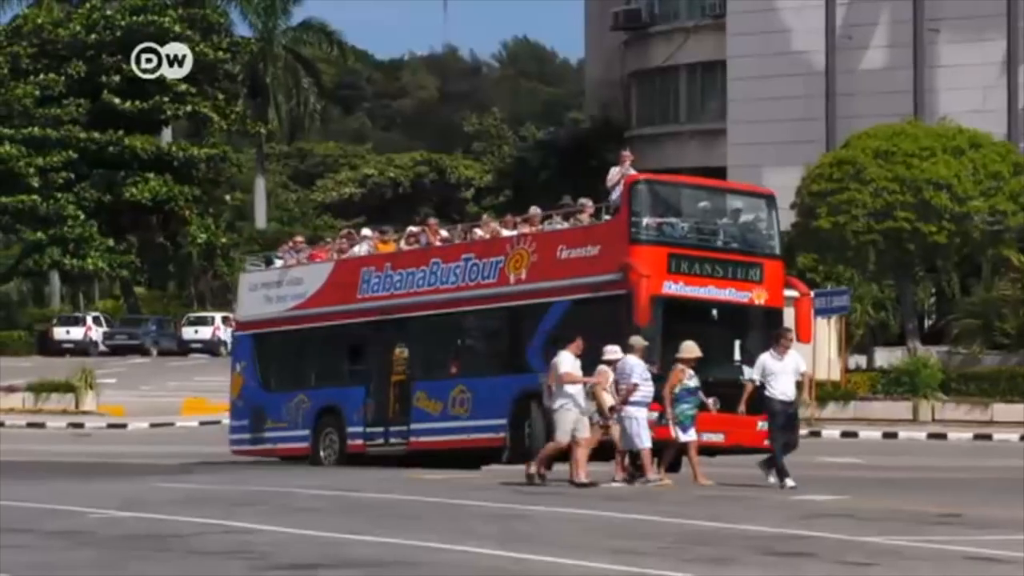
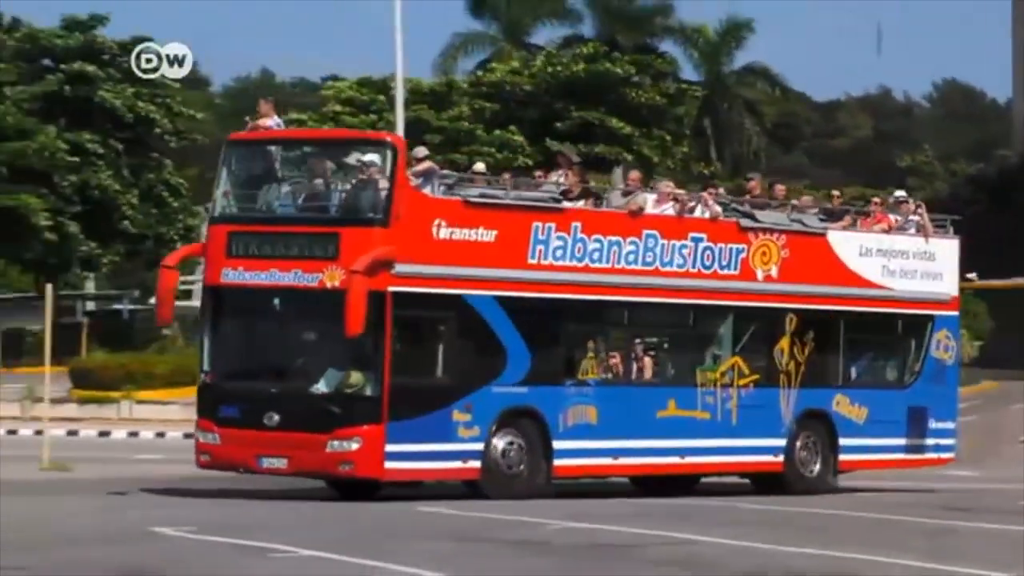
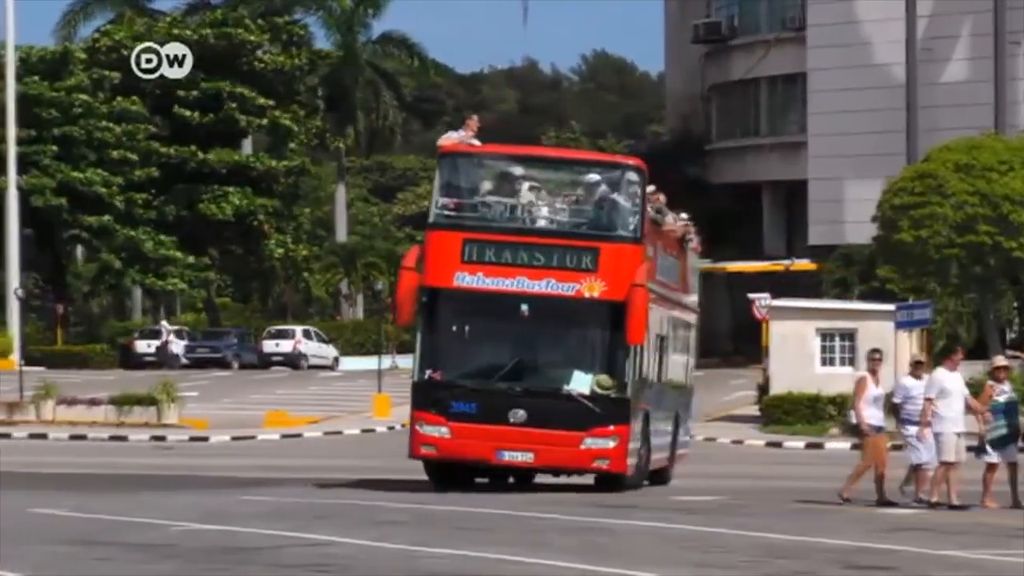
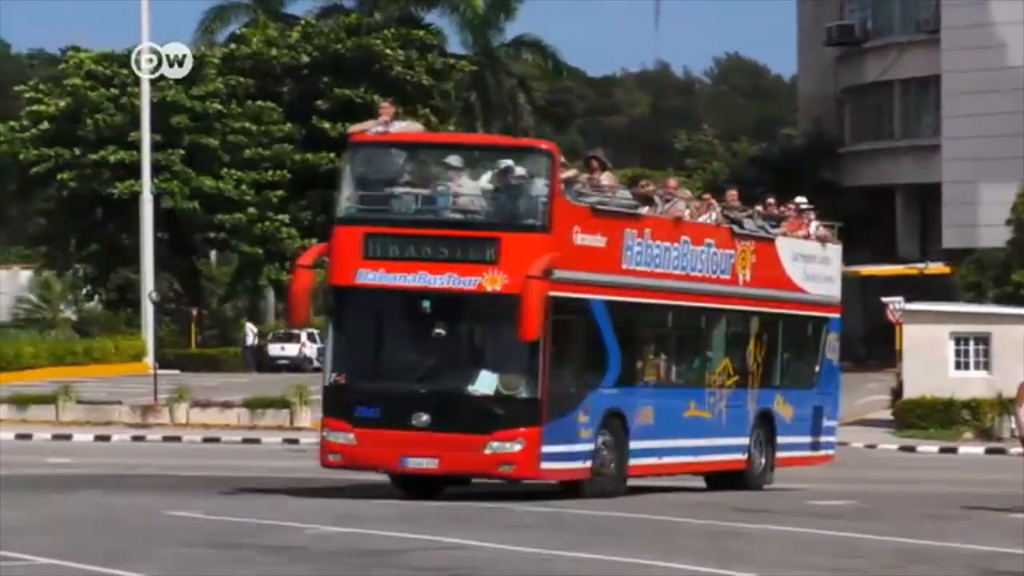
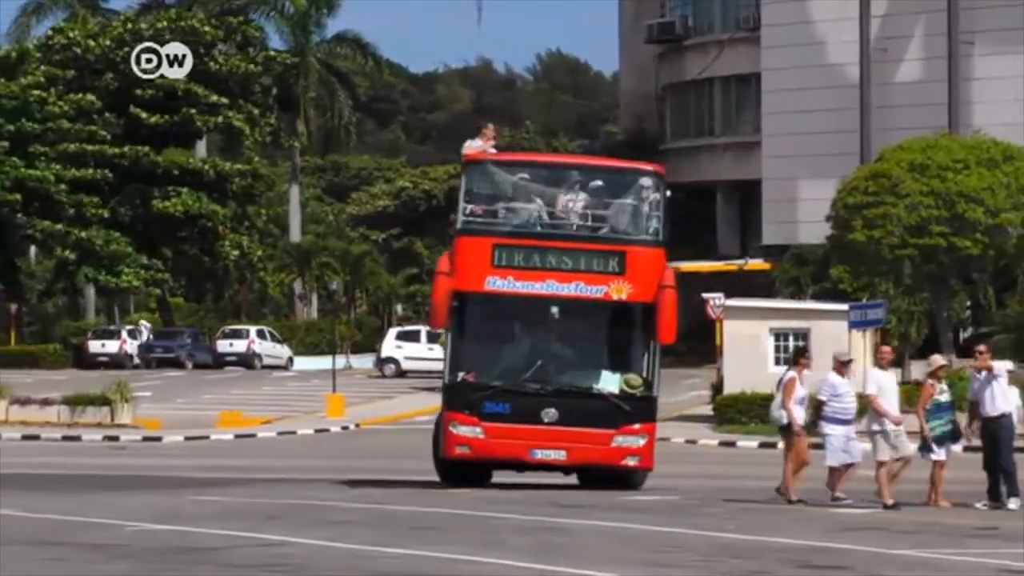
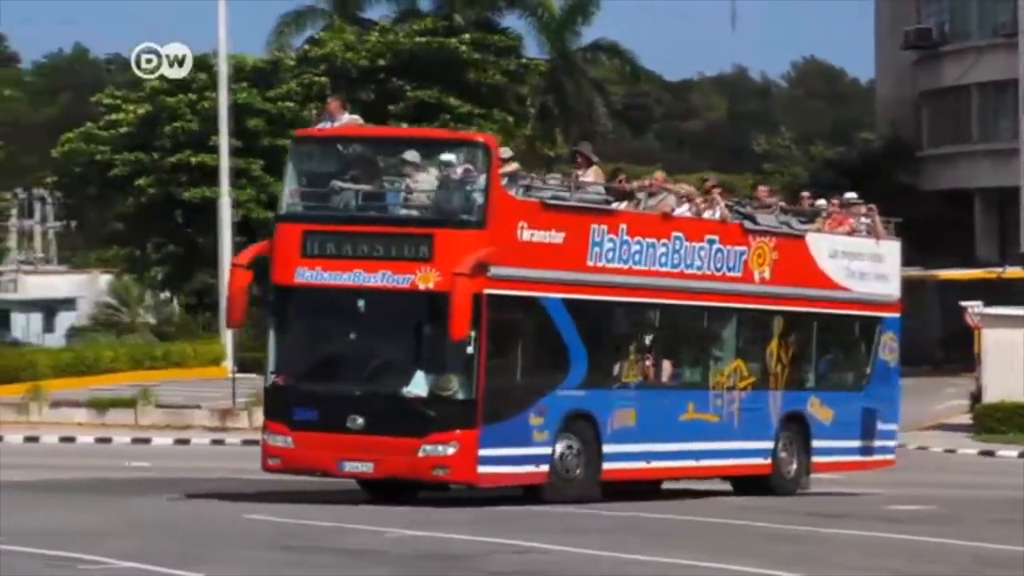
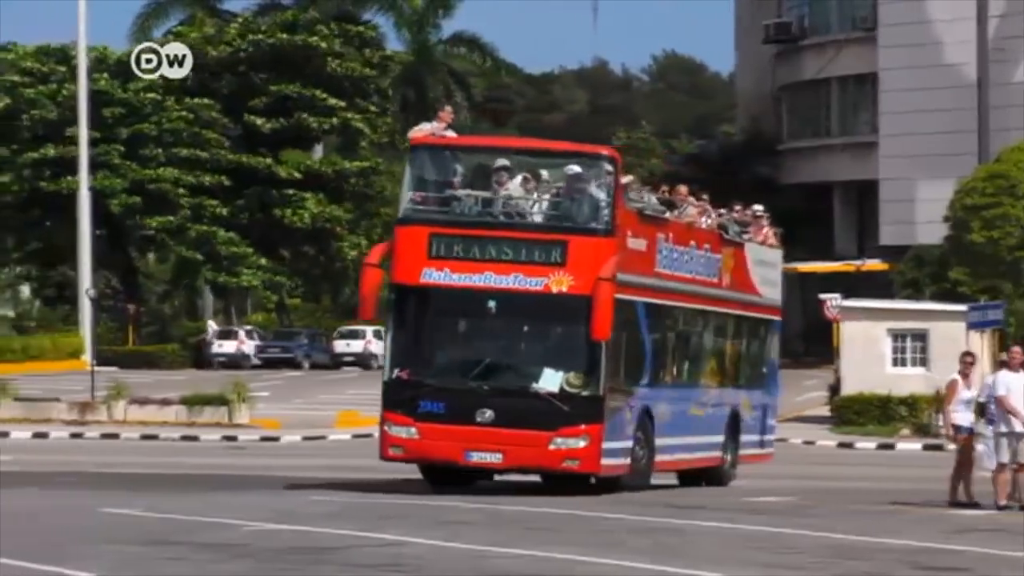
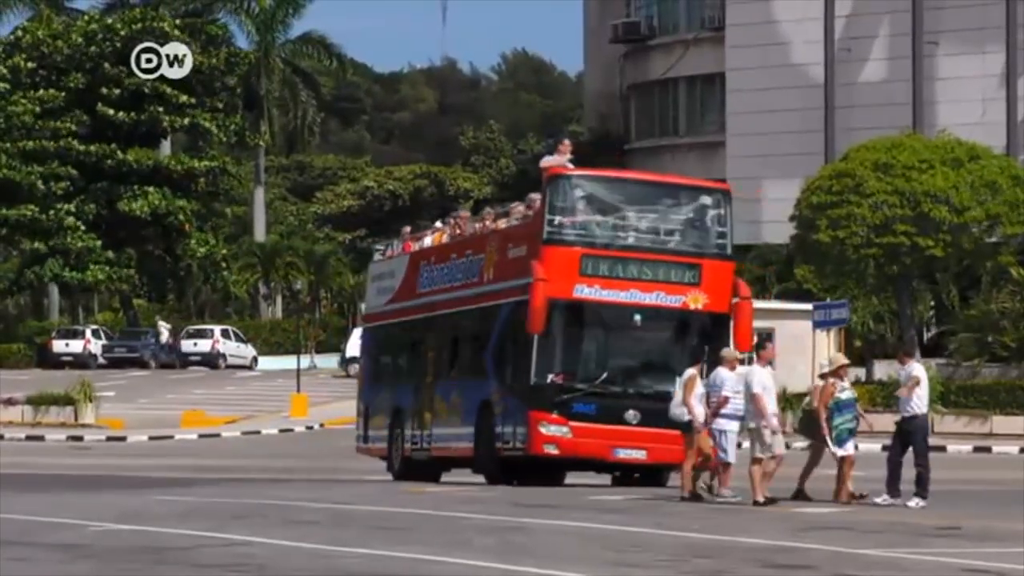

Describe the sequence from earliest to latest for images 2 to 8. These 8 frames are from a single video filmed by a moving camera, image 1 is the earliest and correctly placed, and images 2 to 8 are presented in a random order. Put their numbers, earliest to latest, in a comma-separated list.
8, 5, 3, 7, 4, 6, 2
